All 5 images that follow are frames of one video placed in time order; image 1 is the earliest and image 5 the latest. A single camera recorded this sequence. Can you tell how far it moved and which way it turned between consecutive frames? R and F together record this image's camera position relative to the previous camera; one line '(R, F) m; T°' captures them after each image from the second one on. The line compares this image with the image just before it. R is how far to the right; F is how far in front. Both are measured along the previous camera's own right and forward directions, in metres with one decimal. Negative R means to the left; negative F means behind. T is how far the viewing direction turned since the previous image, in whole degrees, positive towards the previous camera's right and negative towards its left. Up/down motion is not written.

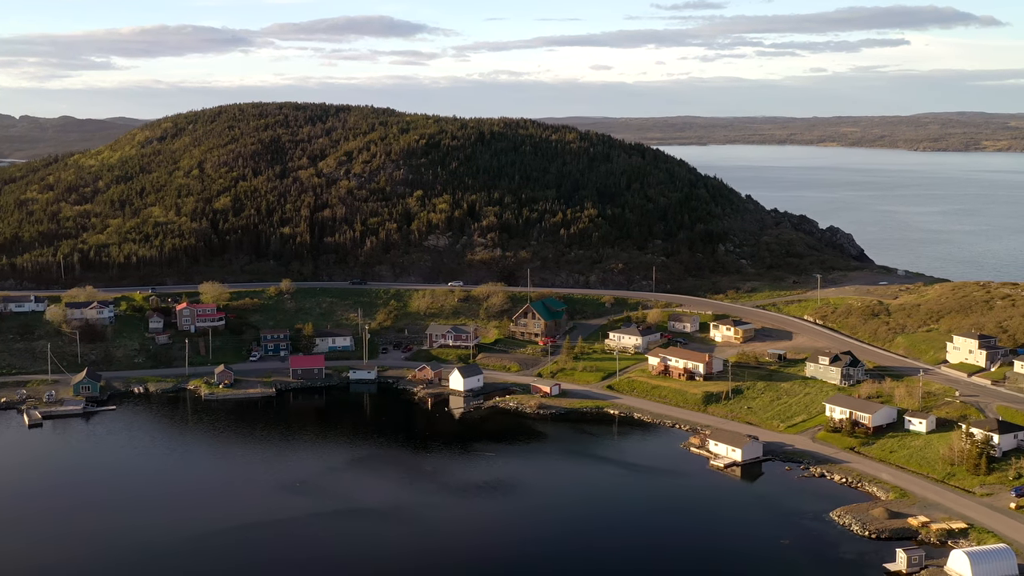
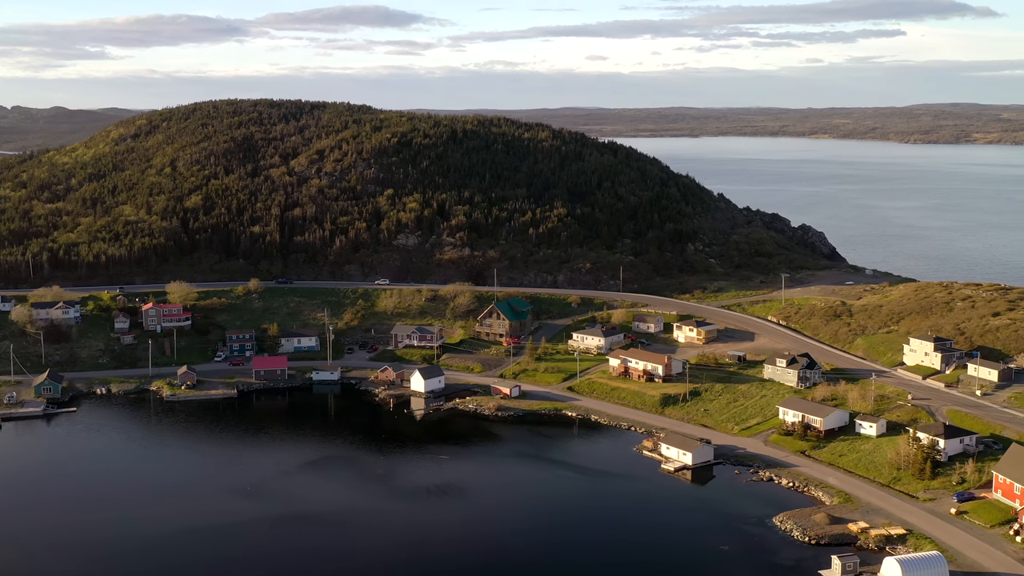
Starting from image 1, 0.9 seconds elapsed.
(+1.7, -0.2) m; 0°
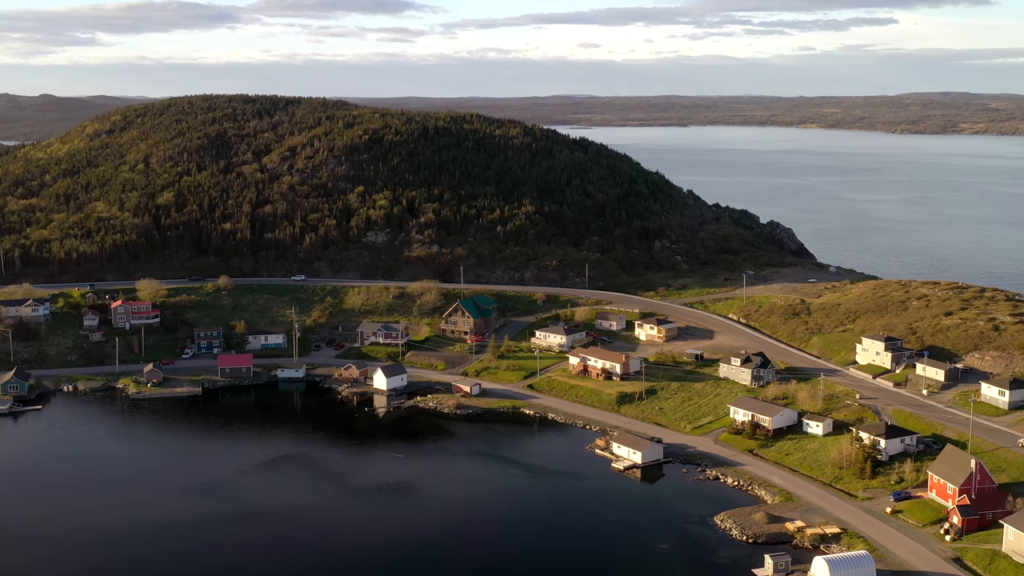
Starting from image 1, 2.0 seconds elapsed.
(+1.6, -0.6) m; 0°
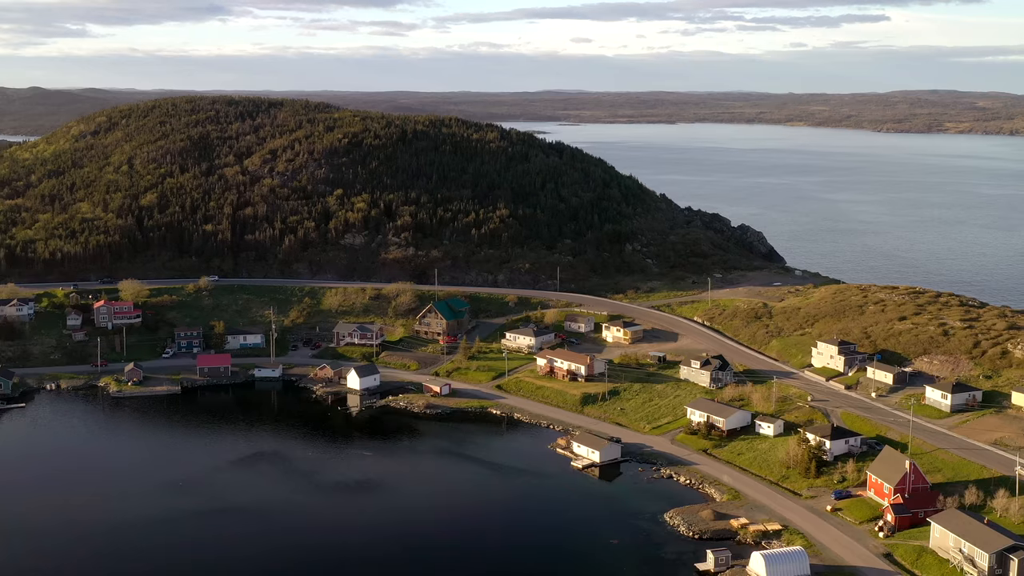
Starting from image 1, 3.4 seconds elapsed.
(+1.1, -1.4) m; +1°
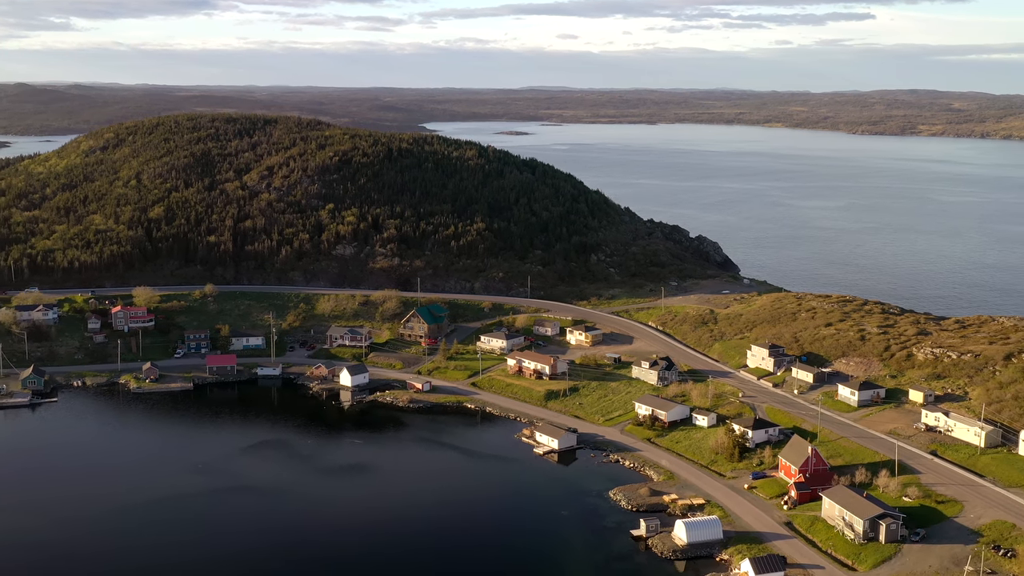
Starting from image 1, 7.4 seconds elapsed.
(+0.7, -5.6) m; +1°
